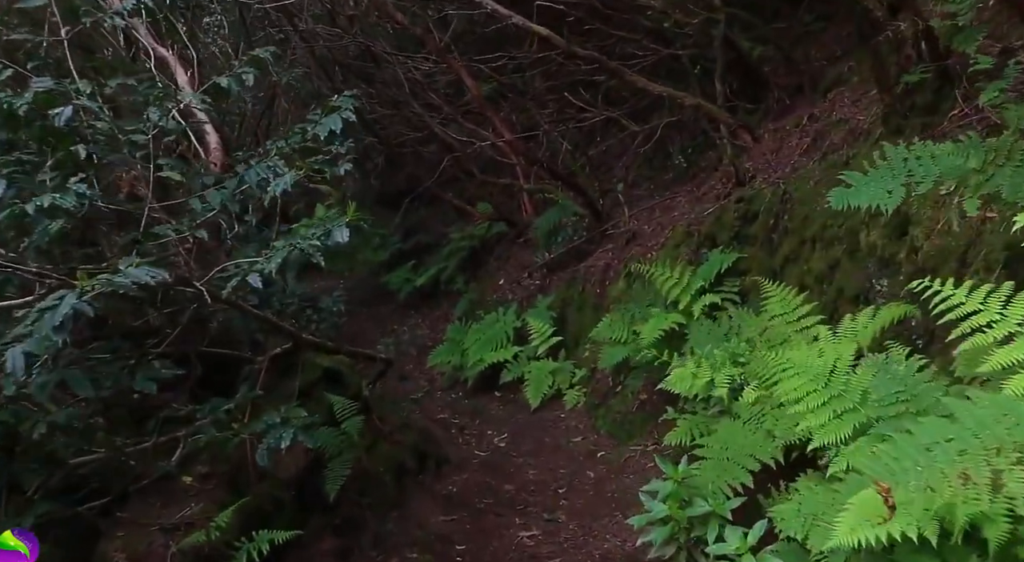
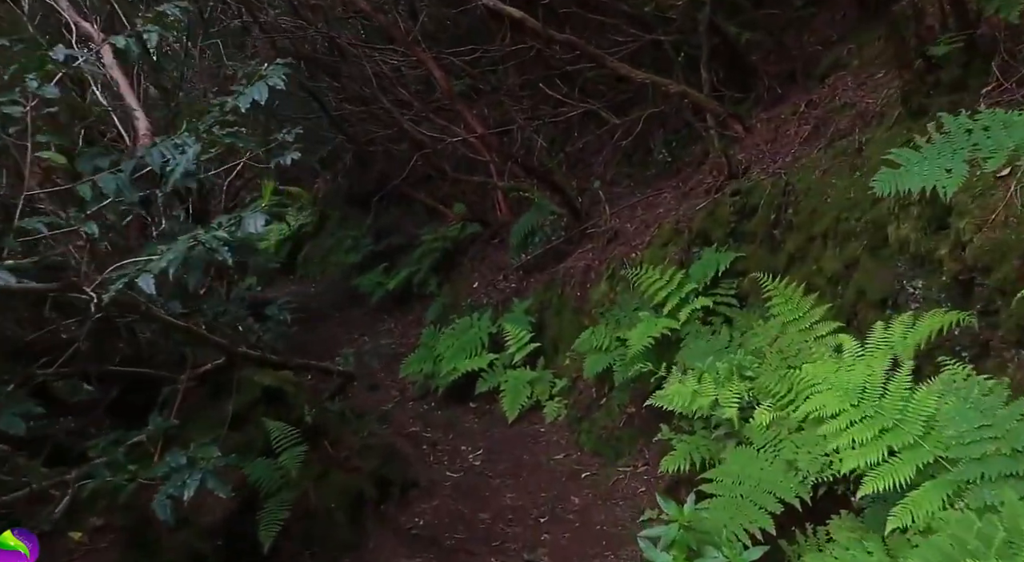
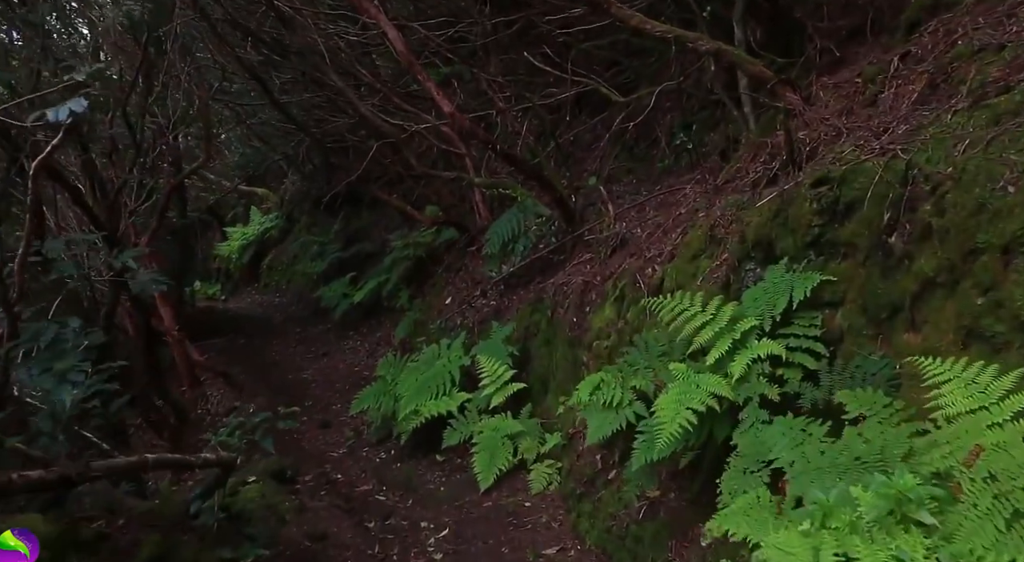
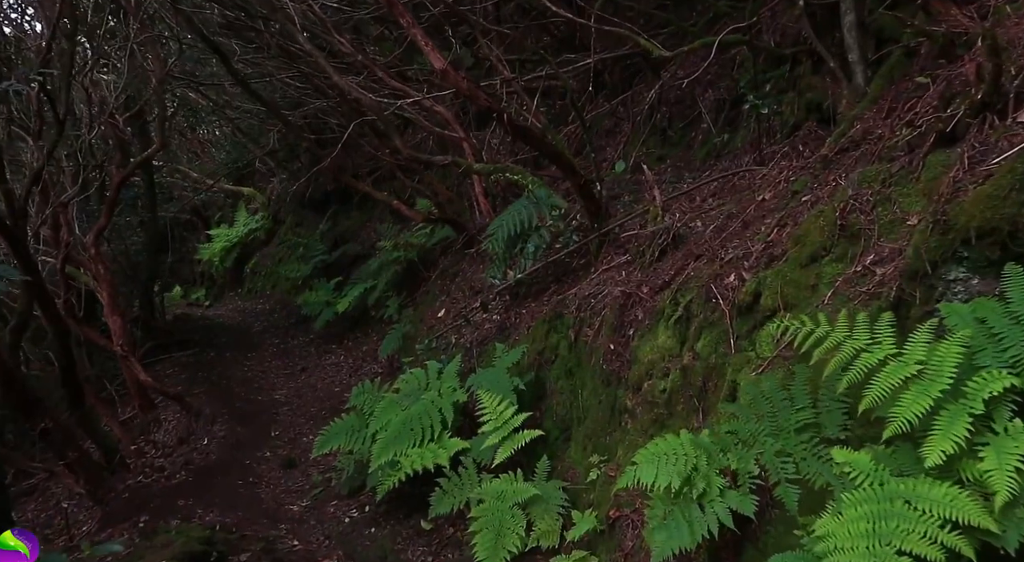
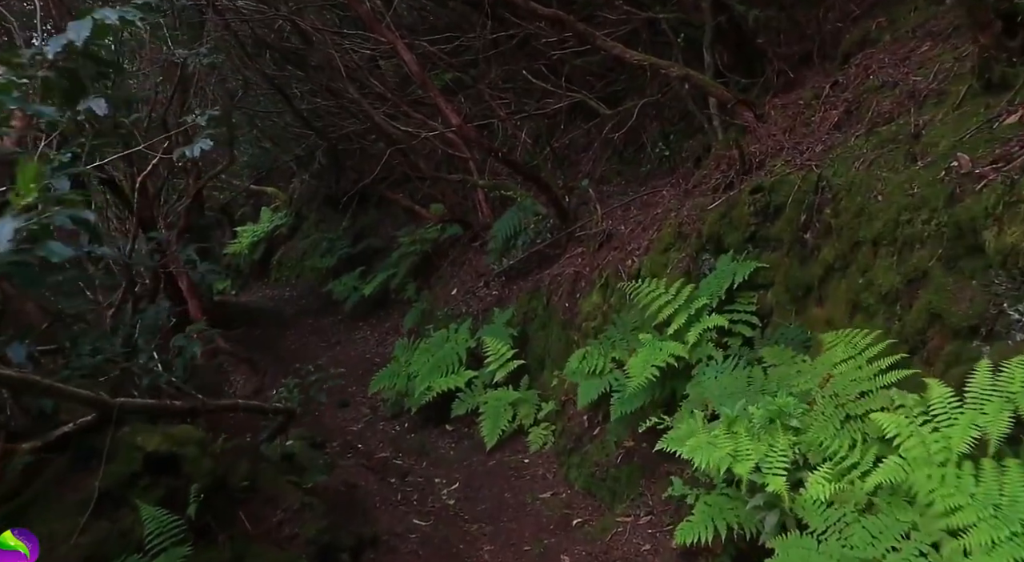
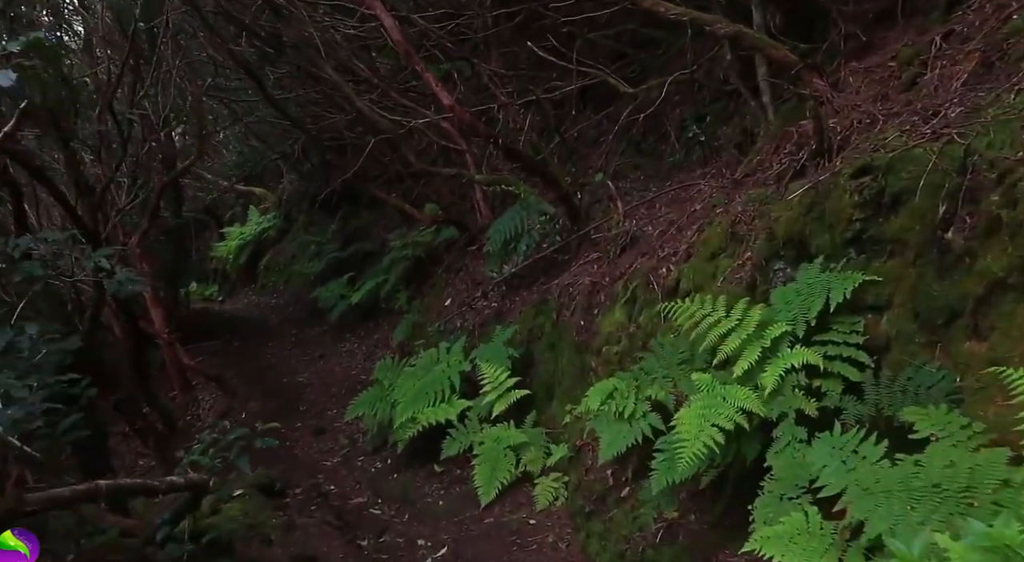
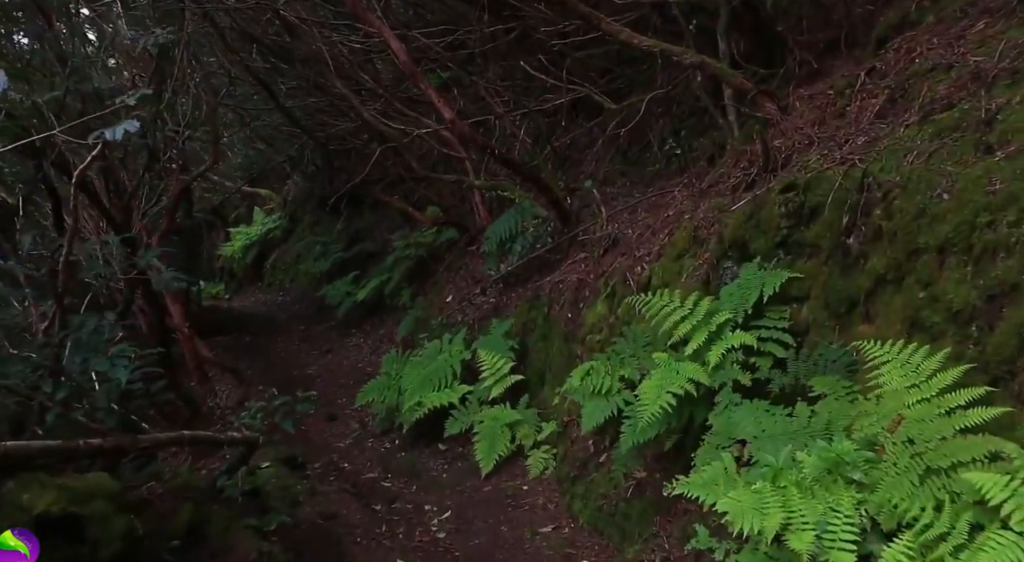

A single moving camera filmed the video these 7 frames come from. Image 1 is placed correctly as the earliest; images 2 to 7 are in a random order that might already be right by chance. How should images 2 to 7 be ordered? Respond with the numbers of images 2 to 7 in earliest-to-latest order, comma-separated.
2, 5, 7, 3, 6, 4
